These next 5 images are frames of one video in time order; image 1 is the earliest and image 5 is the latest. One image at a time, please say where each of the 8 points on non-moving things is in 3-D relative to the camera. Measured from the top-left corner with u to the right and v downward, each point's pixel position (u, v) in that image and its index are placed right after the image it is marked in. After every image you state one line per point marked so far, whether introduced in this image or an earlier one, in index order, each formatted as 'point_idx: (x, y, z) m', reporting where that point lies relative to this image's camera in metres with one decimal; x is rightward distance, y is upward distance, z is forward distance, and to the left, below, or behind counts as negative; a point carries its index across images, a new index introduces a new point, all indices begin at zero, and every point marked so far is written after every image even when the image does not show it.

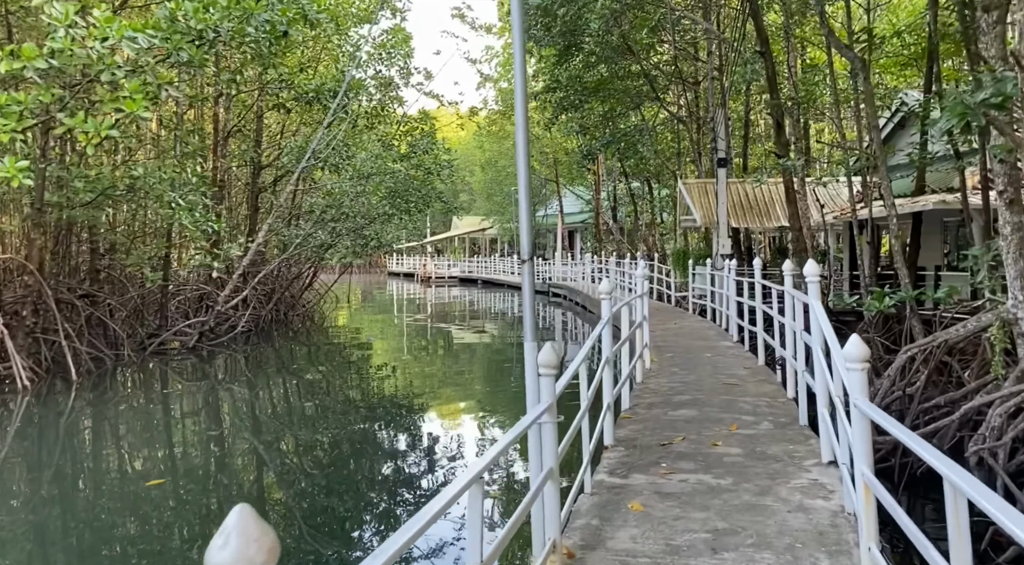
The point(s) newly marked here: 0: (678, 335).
0: (+2.3, -0.8, +11.5) m
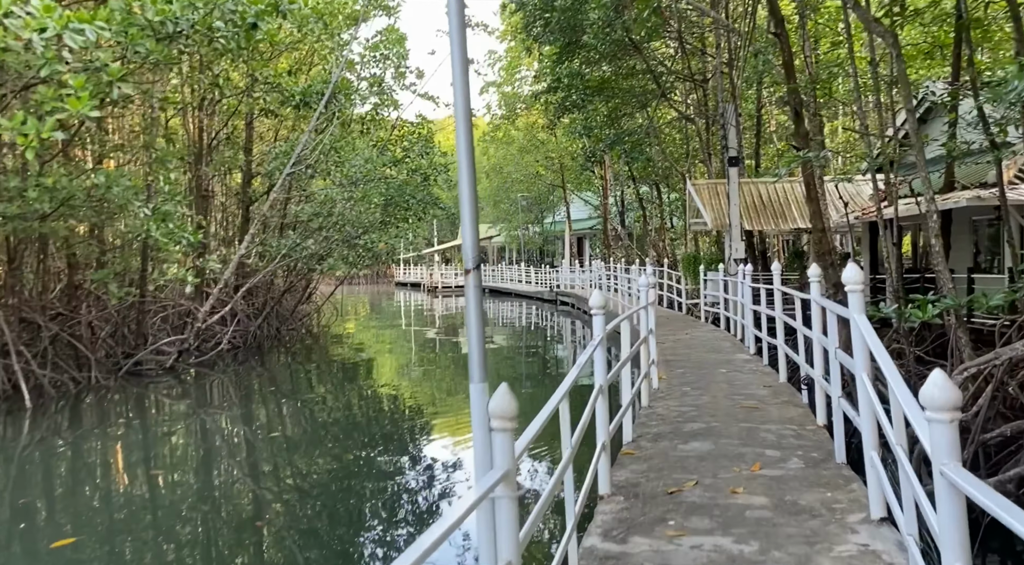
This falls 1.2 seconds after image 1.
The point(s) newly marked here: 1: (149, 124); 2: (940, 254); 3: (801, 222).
0: (+2.3, -0.9, +10.6) m
1: (-5.4, +2.4, +12.3) m
2: (+3.4, +0.2, +6.6) m
3: (+5.4, +1.1, +15.2) m
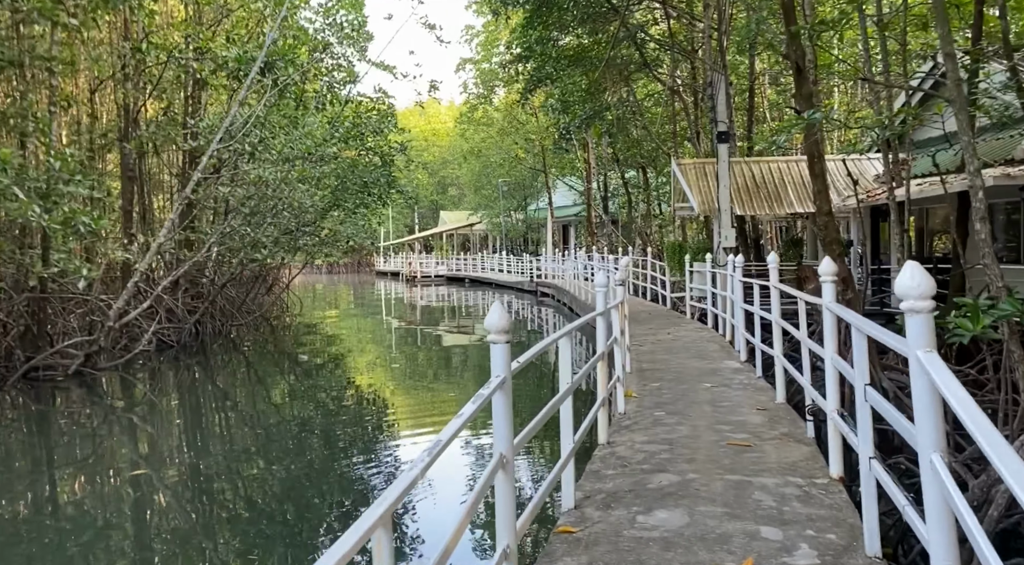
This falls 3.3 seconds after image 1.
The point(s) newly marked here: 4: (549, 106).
0: (+1.7, -0.8, +9.1) m
1: (-6.0, +2.5, +10.7) m
2: (+2.9, +0.2, +5.1) m
3: (+4.8, +1.3, +13.7) m
4: (+0.8, +4.0, +18.7) m
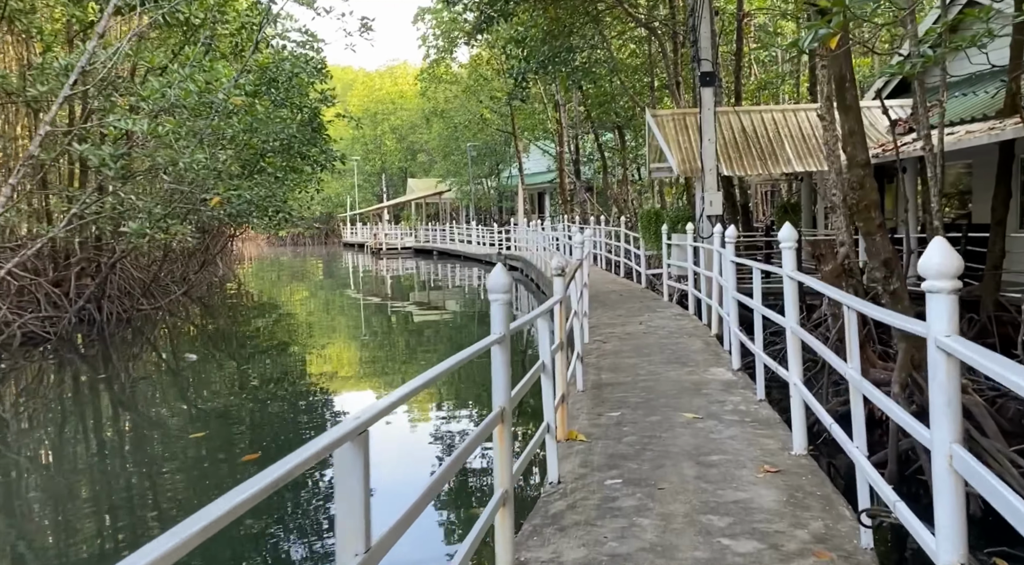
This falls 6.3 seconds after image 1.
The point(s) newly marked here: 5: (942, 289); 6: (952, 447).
0: (+1.1, -0.6, +7.0) m
1: (-6.7, +2.6, +8.2) m
2: (+2.4, +0.3, +2.9) m
3: (+4.0, +1.7, +11.5) m
4: (-0.1, +4.6, +16.4) m
5: (+1.1, 0.0, +2.0) m
6: (+1.0, -0.4, +1.9) m
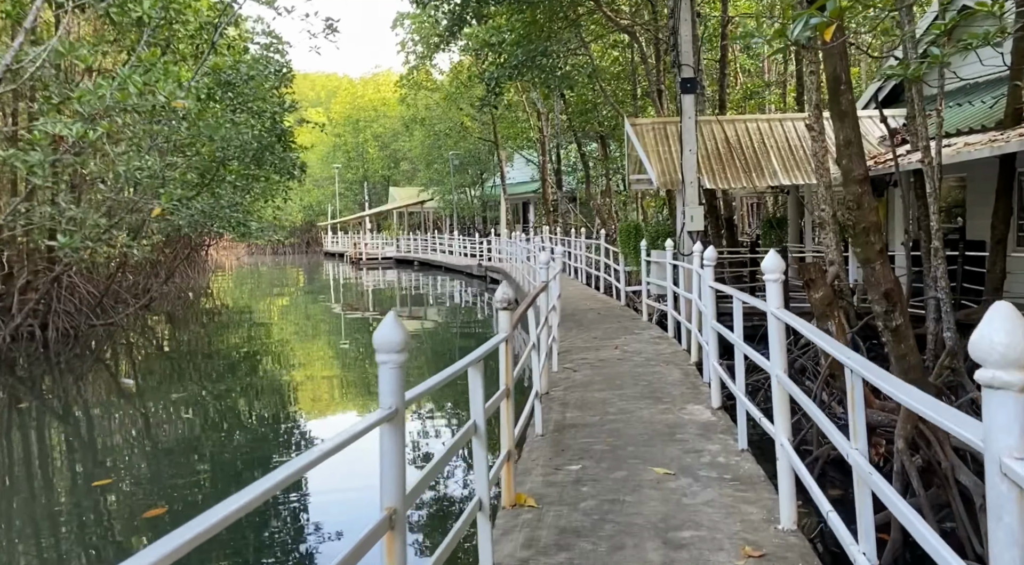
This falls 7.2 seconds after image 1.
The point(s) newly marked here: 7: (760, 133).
0: (+0.8, -0.8, +6.3) m
1: (-7.1, +2.5, +7.5) m
2: (+2.1, +0.1, +2.3) m
3: (+3.6, +1.4, +10.9) m
4: (-0.5, +4.3, +15.7) m
5: (+0.8, -0.1, +1.4) m
6: (+0.8, -0.5, +1.2) m
7: (+3.5, +2.1, +11.7) m
